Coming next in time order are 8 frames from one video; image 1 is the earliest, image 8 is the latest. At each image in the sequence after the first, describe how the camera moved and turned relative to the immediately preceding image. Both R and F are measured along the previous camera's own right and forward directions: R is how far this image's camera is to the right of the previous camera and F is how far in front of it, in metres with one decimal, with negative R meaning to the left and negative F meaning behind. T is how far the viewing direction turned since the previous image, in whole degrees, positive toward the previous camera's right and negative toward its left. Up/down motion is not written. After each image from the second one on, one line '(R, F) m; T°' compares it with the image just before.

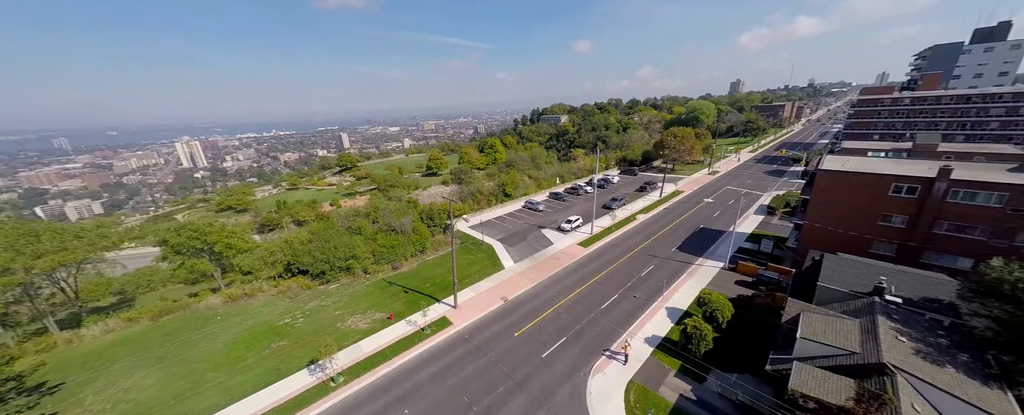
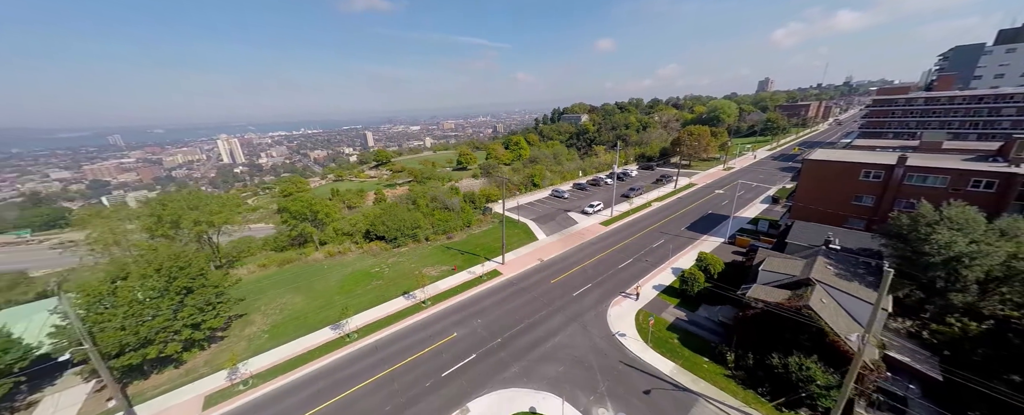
(-1.9, -6.6) m; -3°
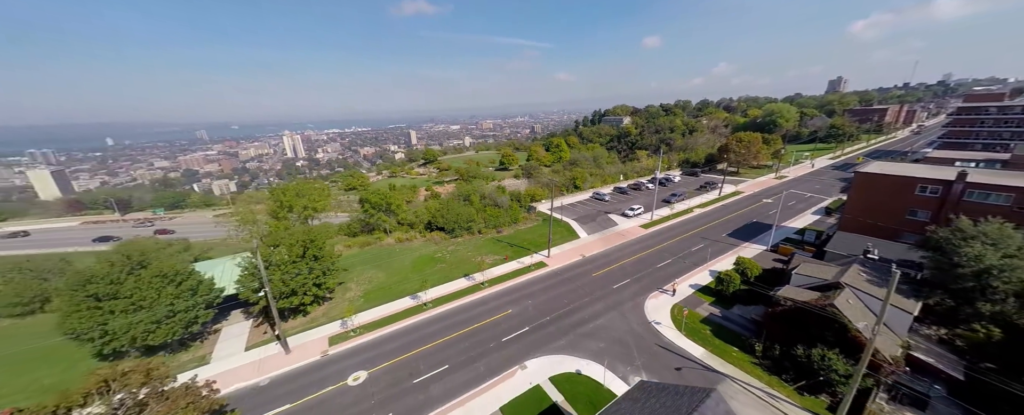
(-1.2, -3.6) m; -6°
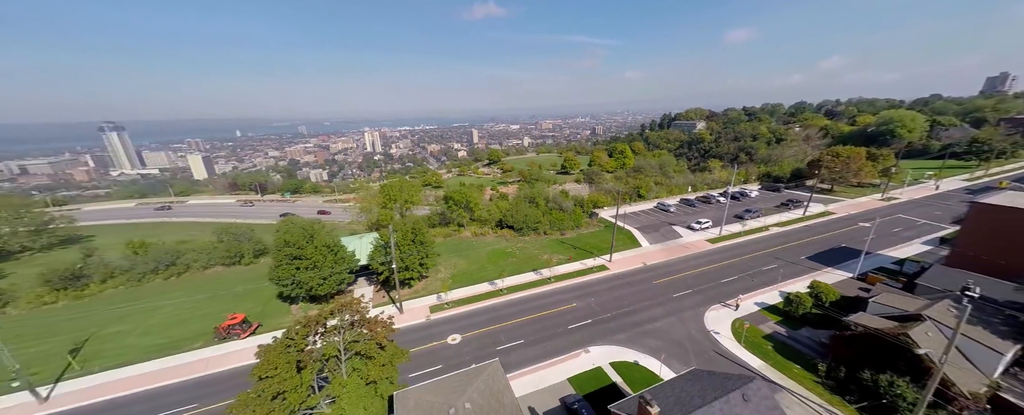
(-1.3, -3.6) m; -10°
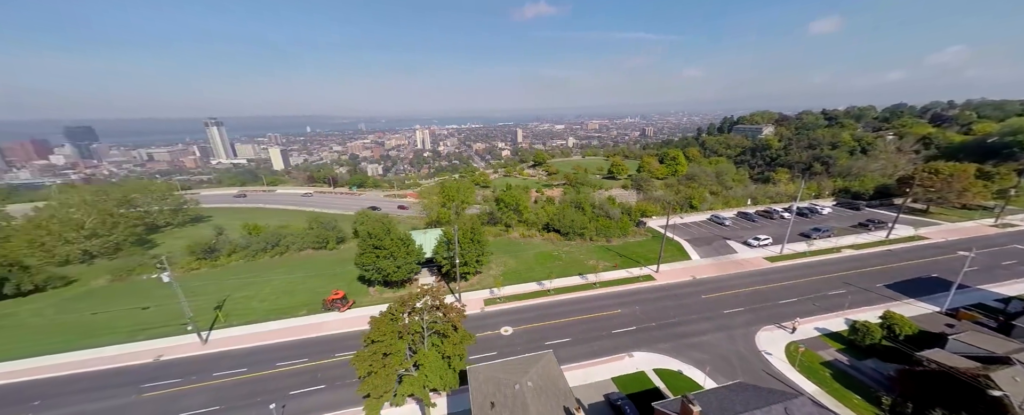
(-0.9, -2.0) m; -8°
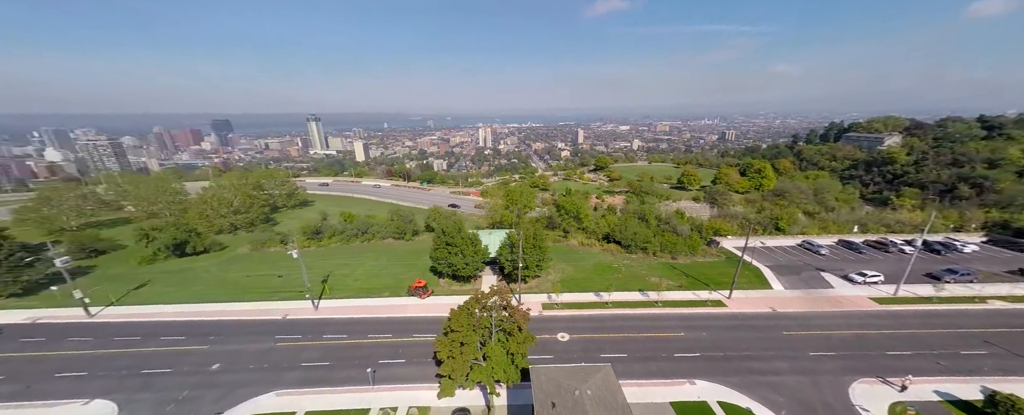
(-0.6, -1.1) m; -11°
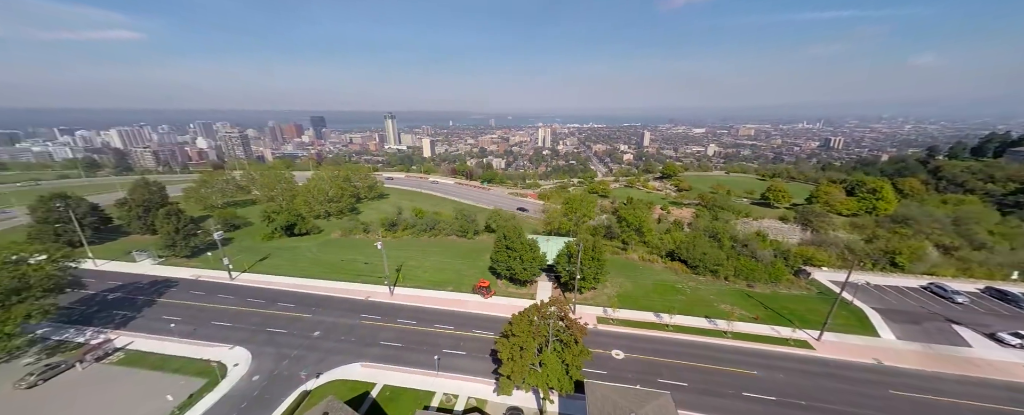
(-0.4, -0.7) m; -10°
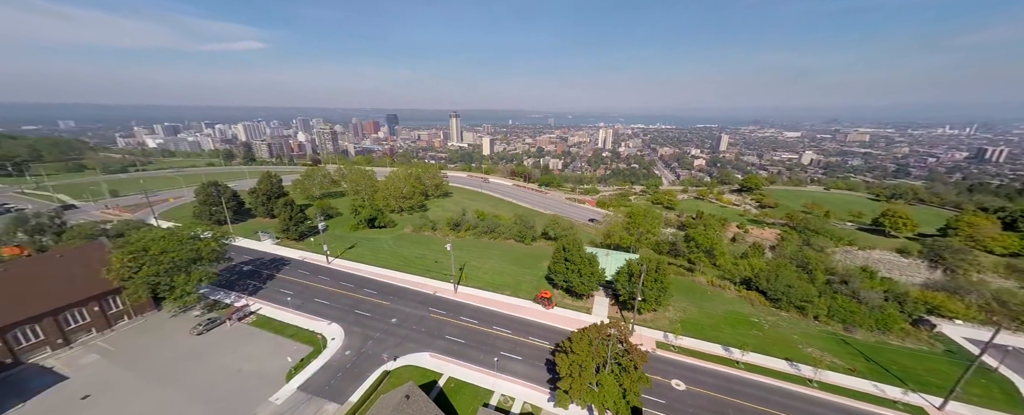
(-0.5, -0.6) m; -10°
